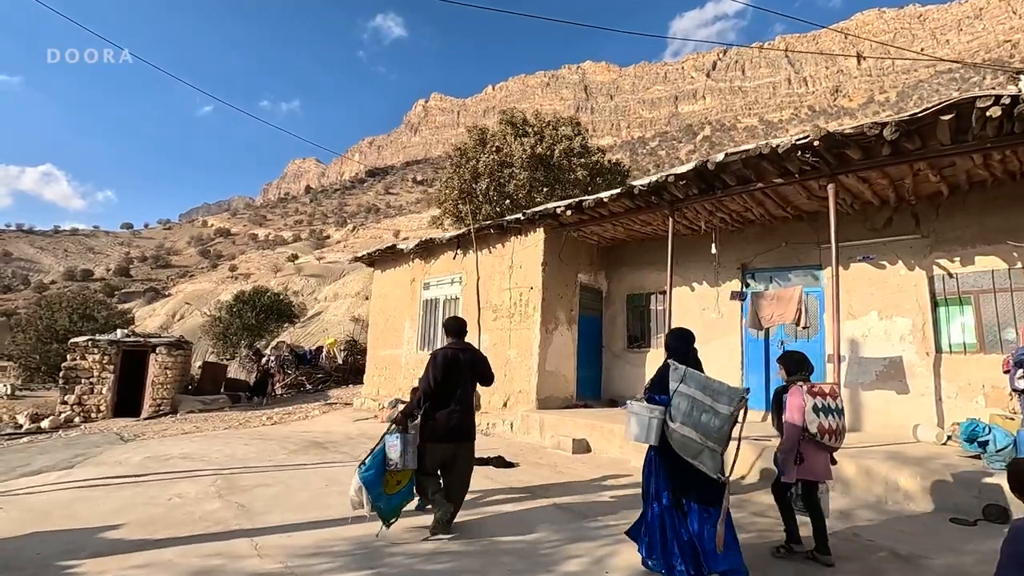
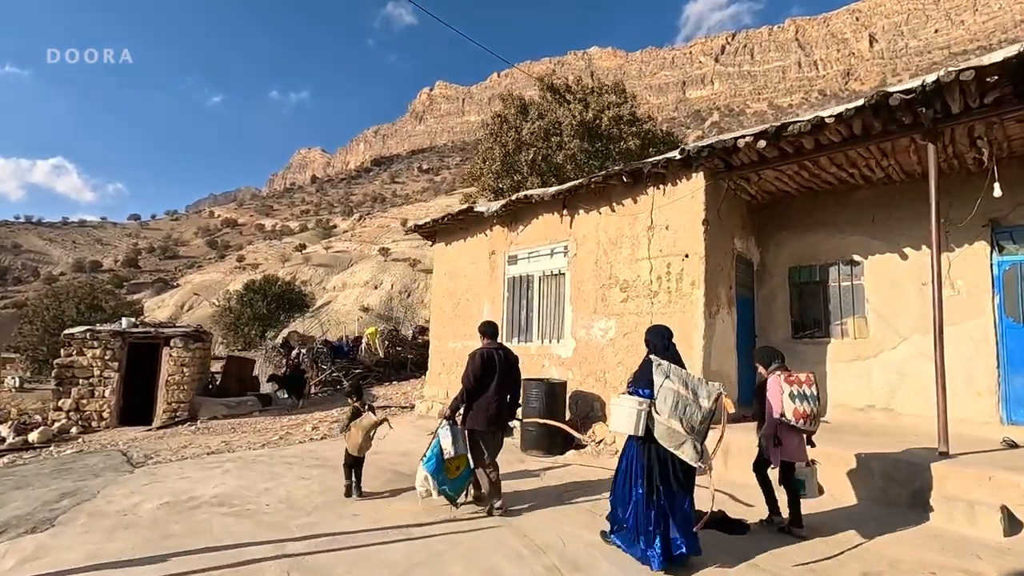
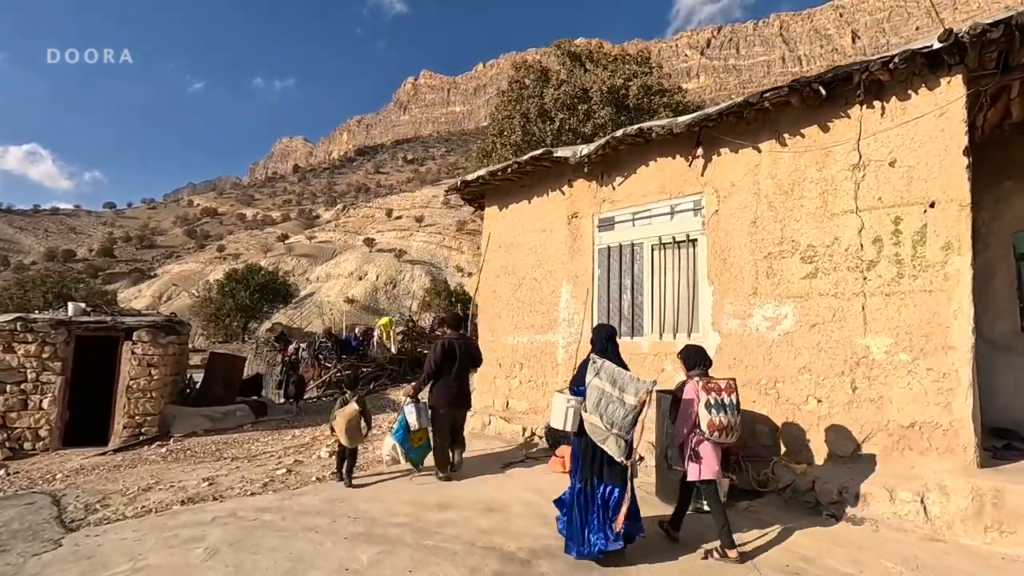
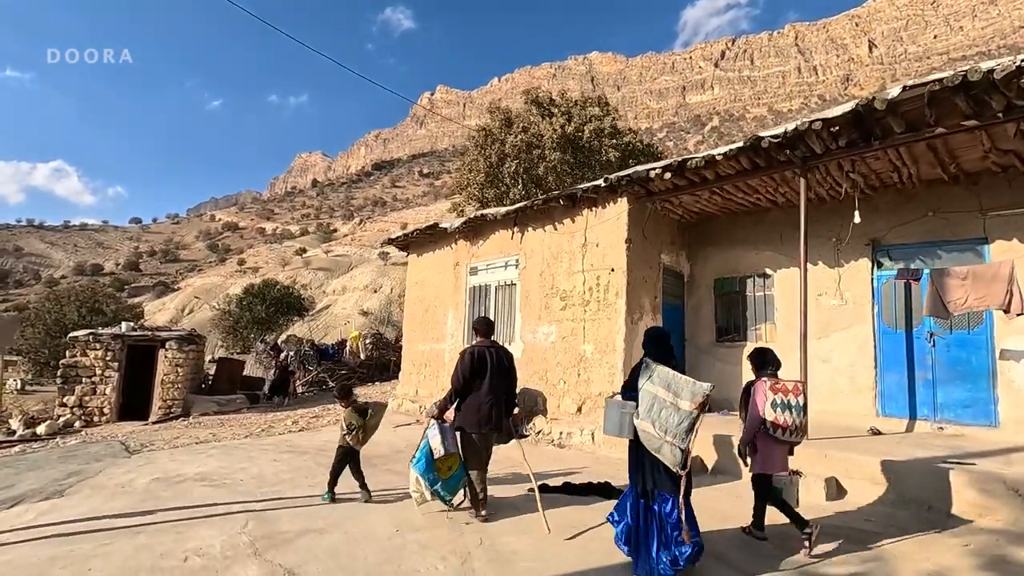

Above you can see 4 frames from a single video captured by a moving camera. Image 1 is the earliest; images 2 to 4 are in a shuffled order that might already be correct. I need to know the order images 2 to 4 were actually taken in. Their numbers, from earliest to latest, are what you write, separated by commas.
4, 2, 3
